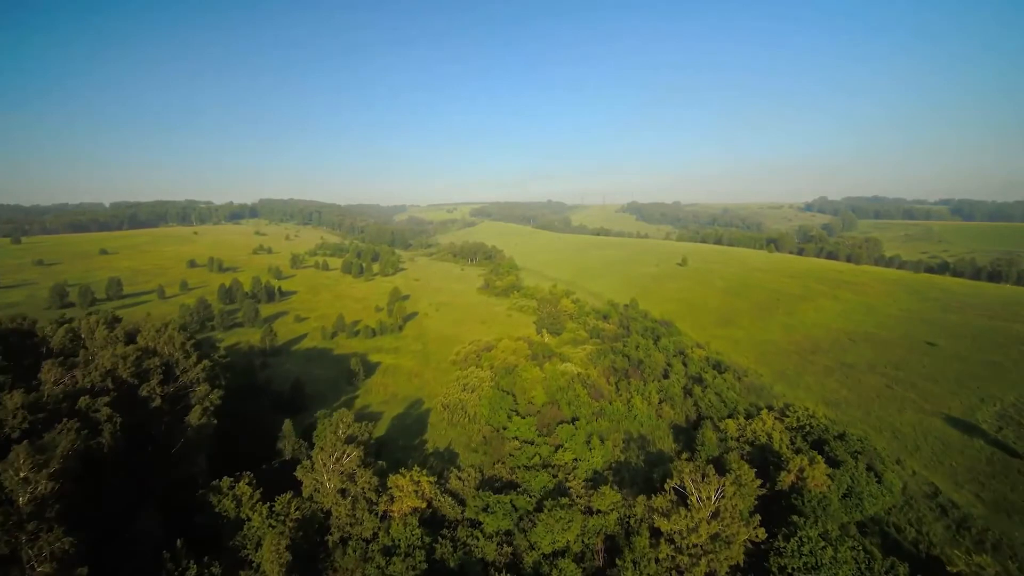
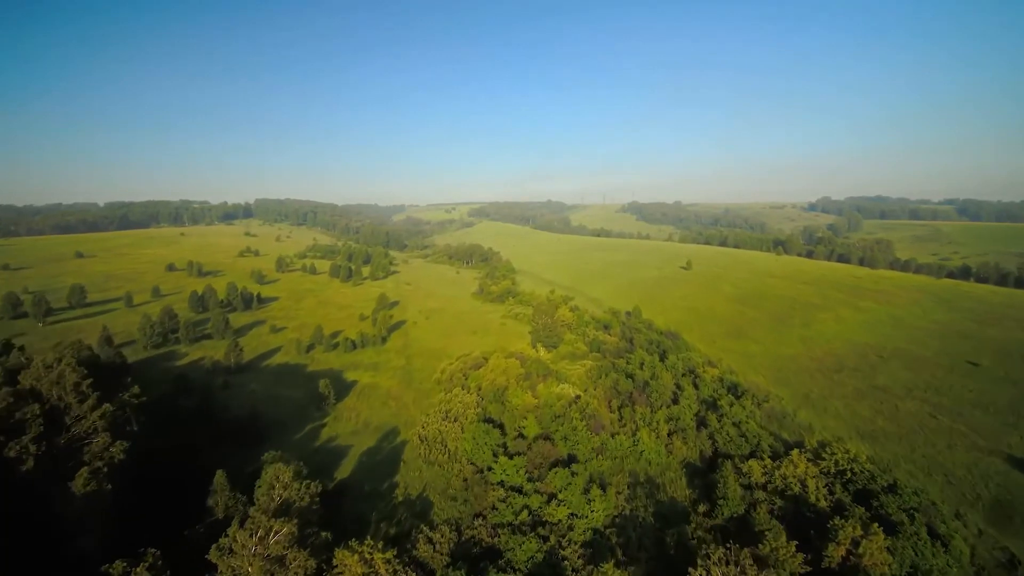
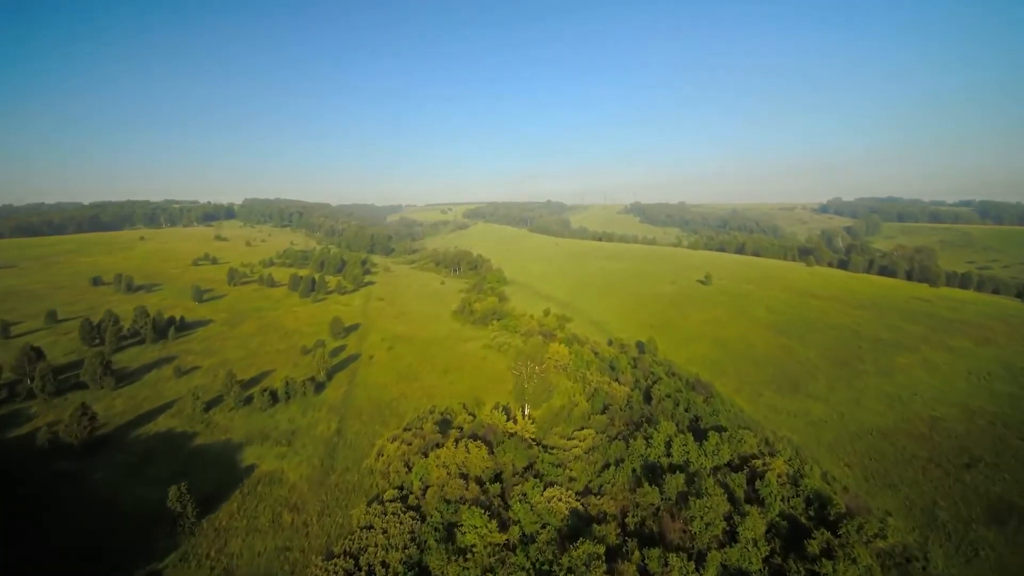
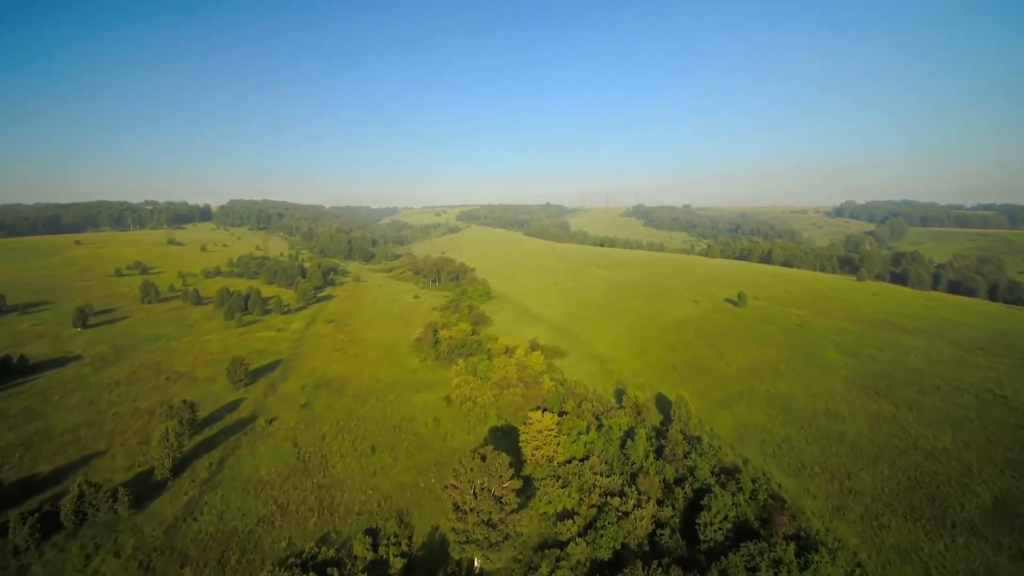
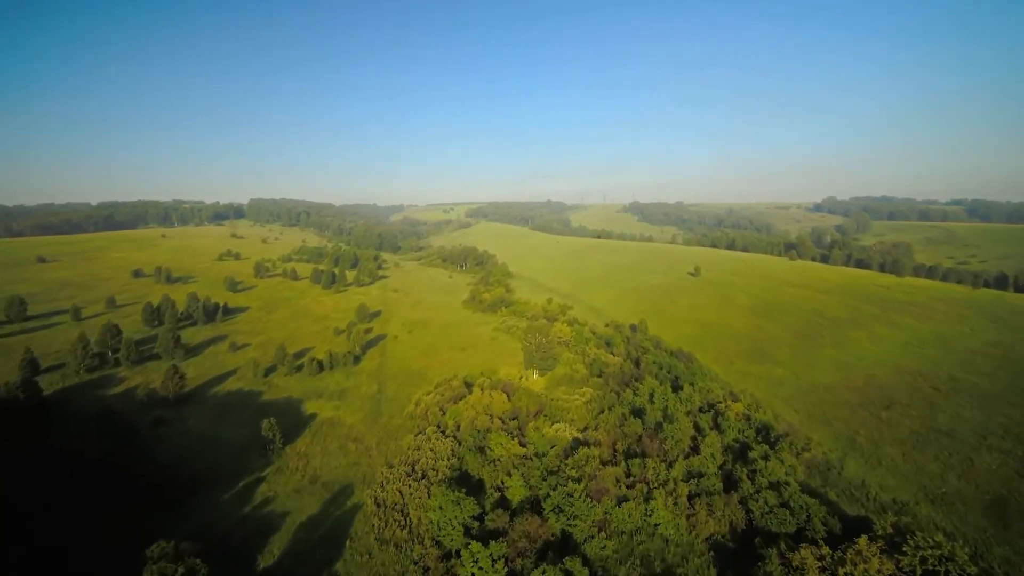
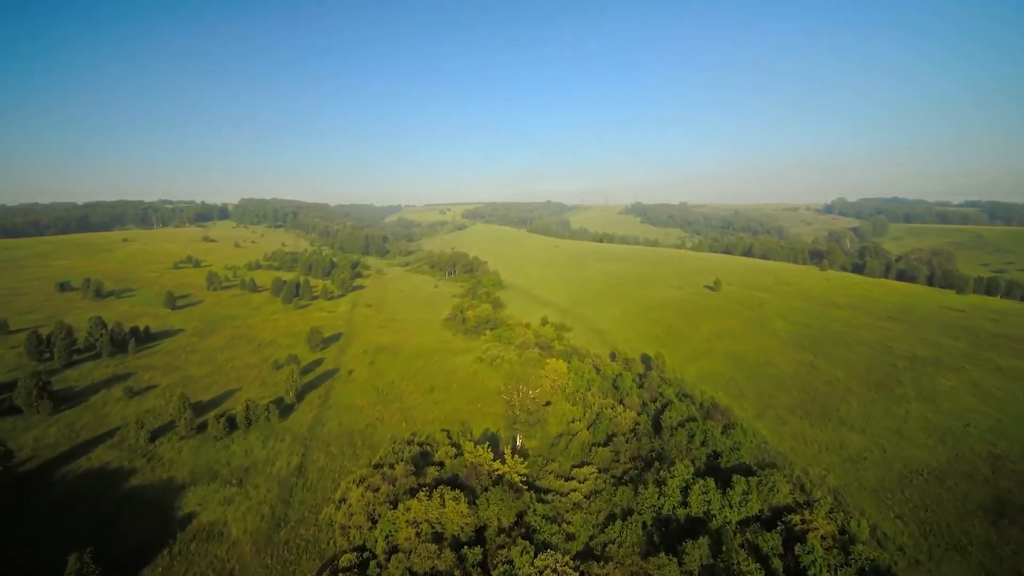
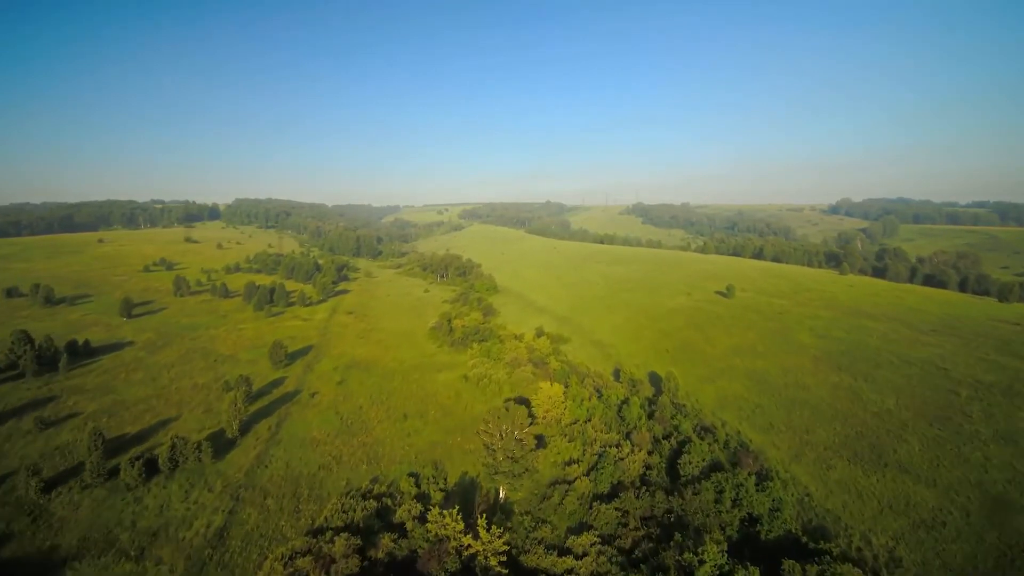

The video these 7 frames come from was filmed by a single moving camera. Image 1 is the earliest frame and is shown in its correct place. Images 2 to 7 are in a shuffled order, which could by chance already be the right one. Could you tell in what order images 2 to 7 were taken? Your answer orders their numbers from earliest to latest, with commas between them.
2, 5, 3, 6, 7, 4
